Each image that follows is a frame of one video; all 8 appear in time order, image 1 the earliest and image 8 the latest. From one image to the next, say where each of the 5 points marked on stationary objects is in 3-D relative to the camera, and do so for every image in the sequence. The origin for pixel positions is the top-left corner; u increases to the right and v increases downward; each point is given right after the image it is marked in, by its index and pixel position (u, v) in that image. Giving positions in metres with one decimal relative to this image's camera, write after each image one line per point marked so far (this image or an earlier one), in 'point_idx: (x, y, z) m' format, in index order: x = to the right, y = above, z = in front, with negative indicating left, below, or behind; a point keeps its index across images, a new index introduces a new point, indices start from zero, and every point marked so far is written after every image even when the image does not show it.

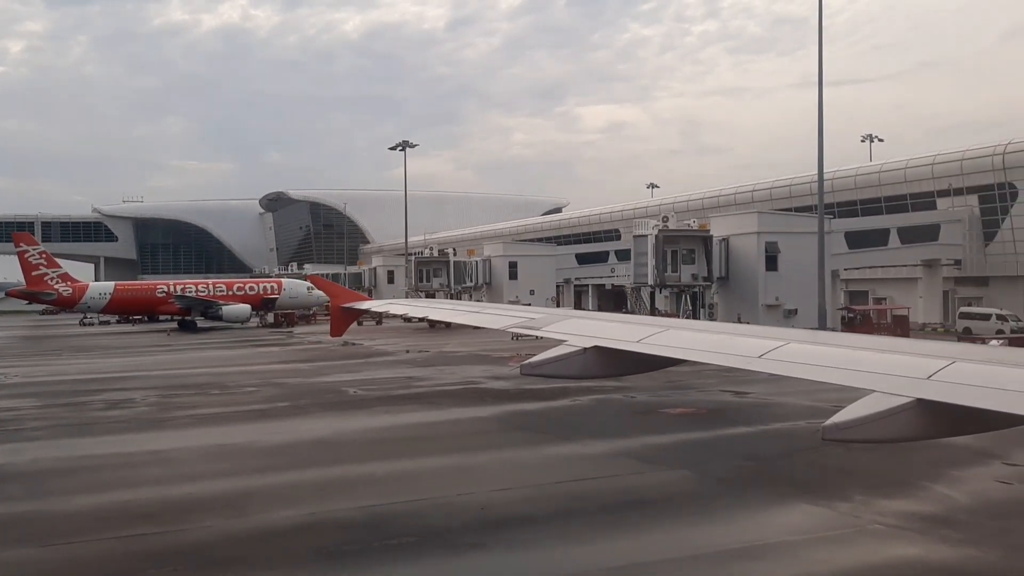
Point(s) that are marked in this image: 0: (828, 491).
0: (+4.0, -2.6, +9.5) m
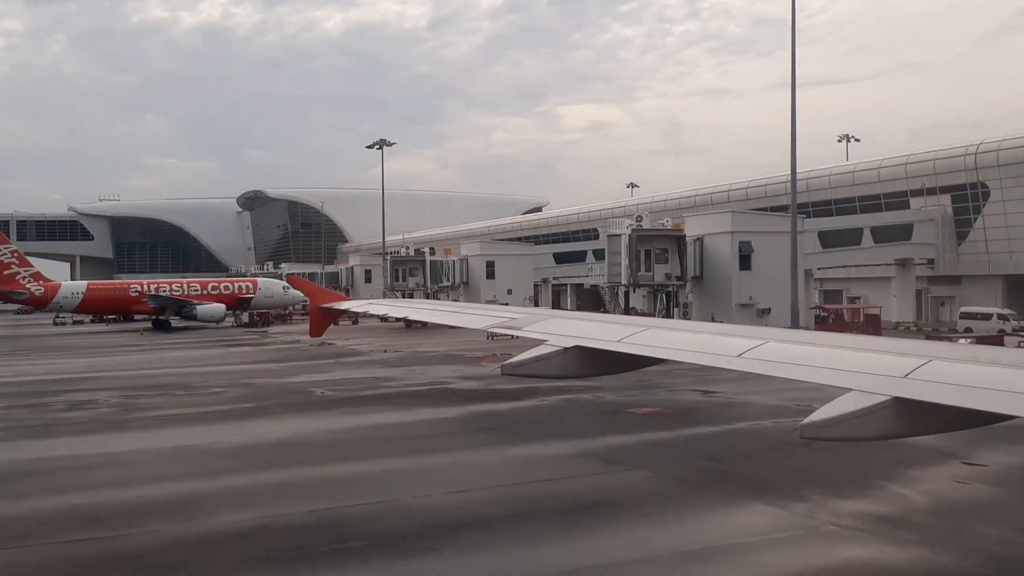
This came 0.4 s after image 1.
0: (+3.4, -2.5, +9.4) m
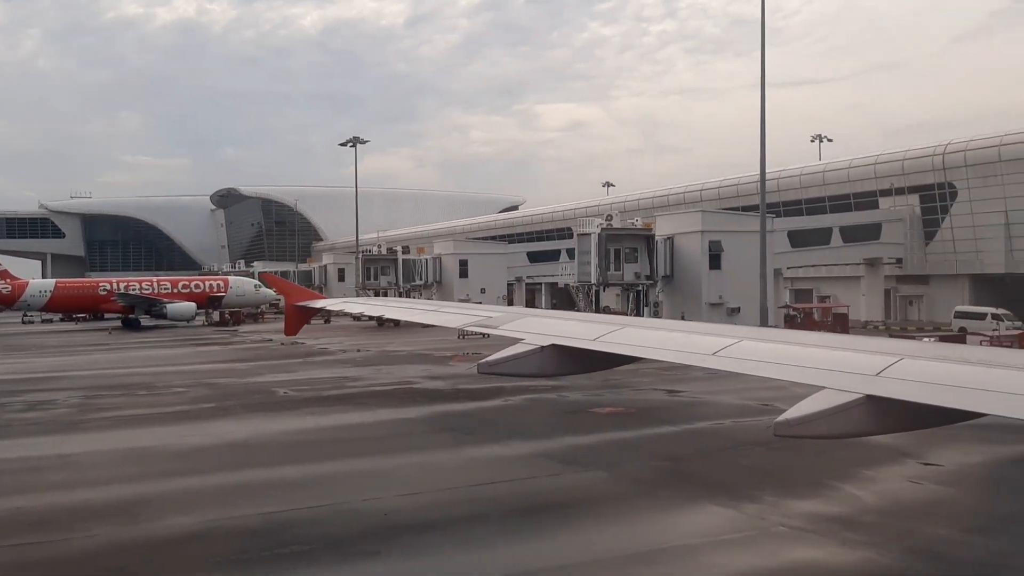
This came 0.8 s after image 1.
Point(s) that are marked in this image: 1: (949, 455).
0: (+2.8, -2.5, +9.4) m
1: (+6.3, -2.4, +11.0) m
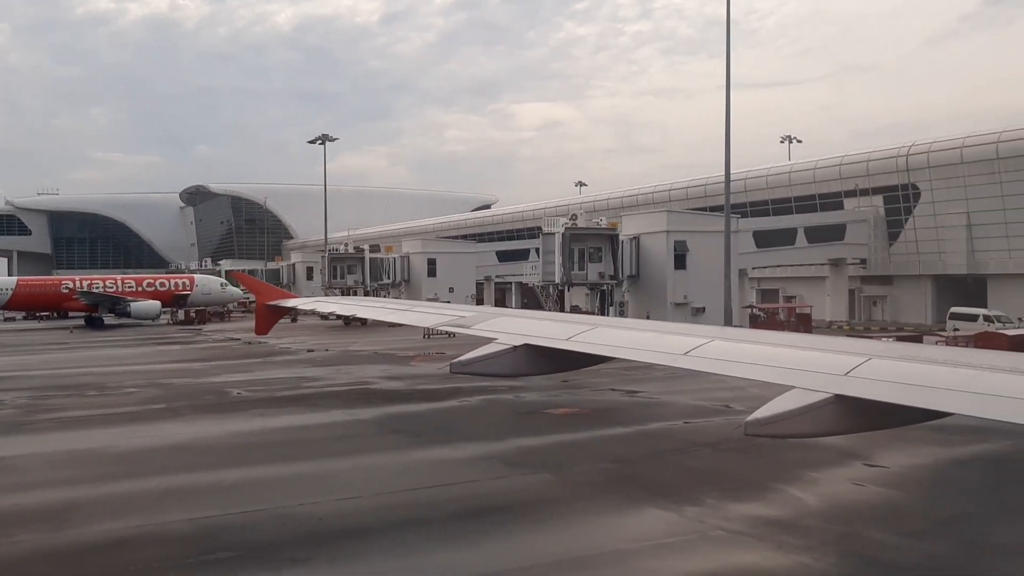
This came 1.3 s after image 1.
0: (+2.1, -2.5, +9.3) m
1: (+5.6, -2.4, +11.0) m
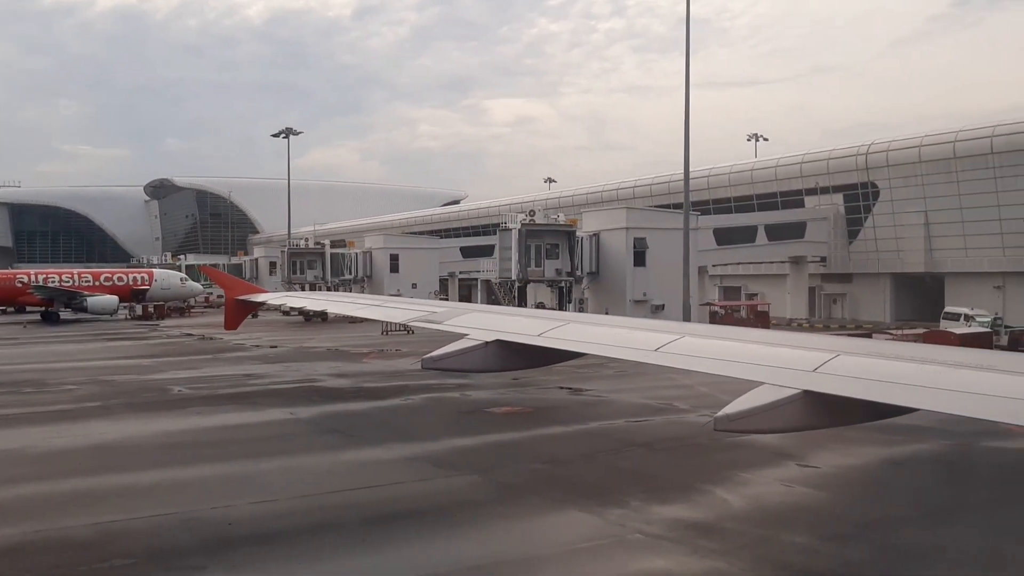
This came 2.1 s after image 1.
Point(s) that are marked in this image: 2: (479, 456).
0: (+1.2, -2.5, +9.1) m
1: (+4.6, -2.4, +10.9) m
2: (-0.5, -2.5, +11.1) m
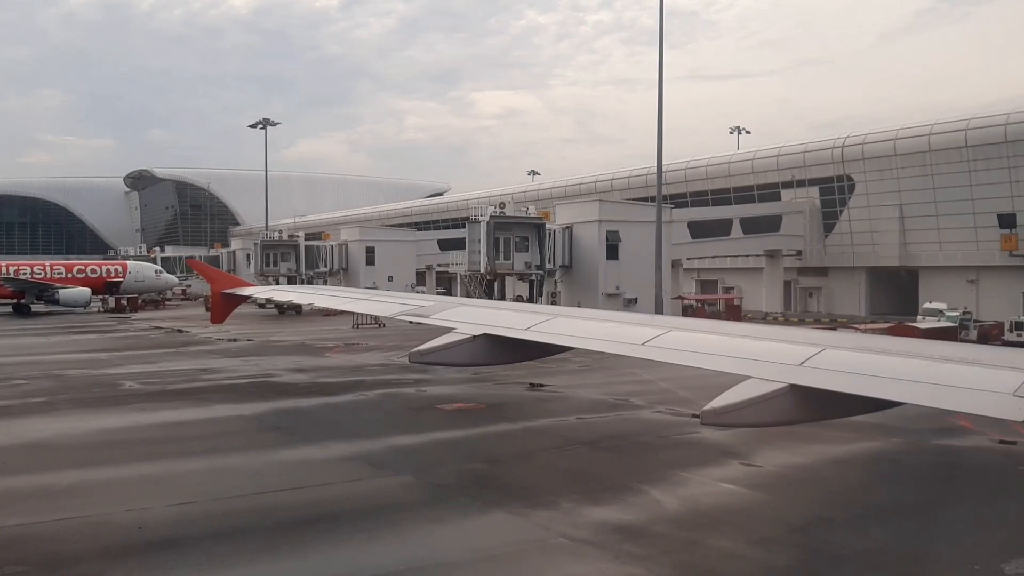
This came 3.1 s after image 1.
0: (+0.3, -2.4, +8.8) m
1: (+3.7, -2.3, +10.6) m
2: (-1.3, -2.4, +10.8) m
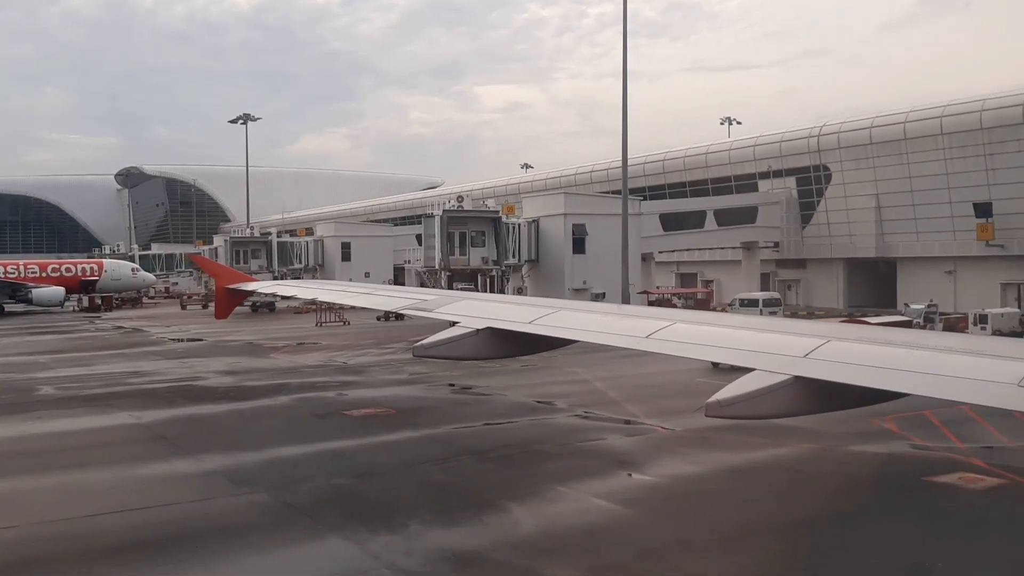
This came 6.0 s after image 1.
0: (-1.3, -2.4, +8.0) m
1: (+2.1, -2.3, +9.8) m
2: (-2.9, -2.4, +10.0) m
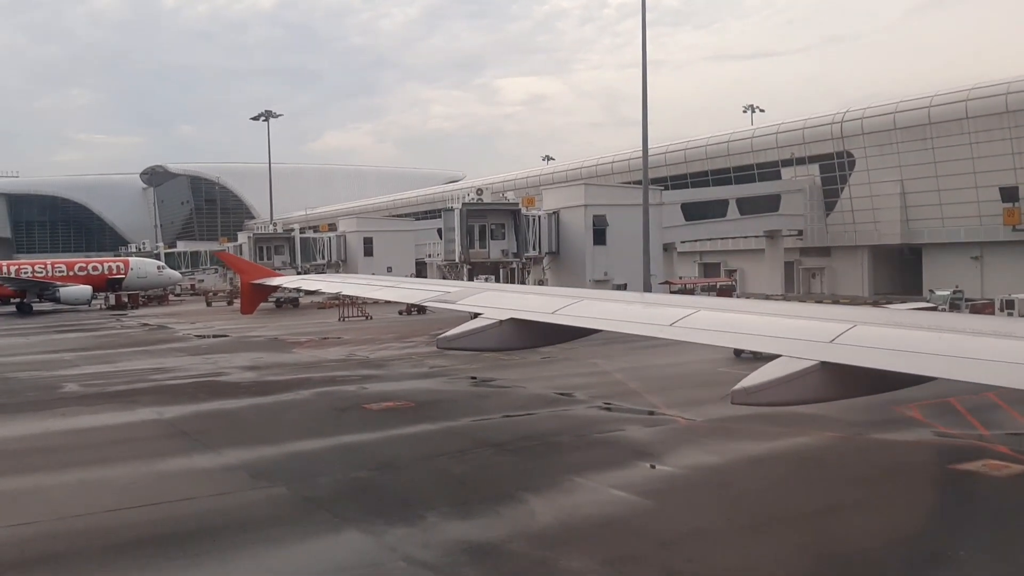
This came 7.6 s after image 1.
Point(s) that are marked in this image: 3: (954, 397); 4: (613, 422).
0: (-1.1, -2.4, +8.0) m
1: (+2.3, -2.1, +9.7) m
2: (-2.7, -2.3, +10.0) m
3: (+7.5, -1.9, +12.9) m
4: (+1.6, -2.1, +11.7) m
